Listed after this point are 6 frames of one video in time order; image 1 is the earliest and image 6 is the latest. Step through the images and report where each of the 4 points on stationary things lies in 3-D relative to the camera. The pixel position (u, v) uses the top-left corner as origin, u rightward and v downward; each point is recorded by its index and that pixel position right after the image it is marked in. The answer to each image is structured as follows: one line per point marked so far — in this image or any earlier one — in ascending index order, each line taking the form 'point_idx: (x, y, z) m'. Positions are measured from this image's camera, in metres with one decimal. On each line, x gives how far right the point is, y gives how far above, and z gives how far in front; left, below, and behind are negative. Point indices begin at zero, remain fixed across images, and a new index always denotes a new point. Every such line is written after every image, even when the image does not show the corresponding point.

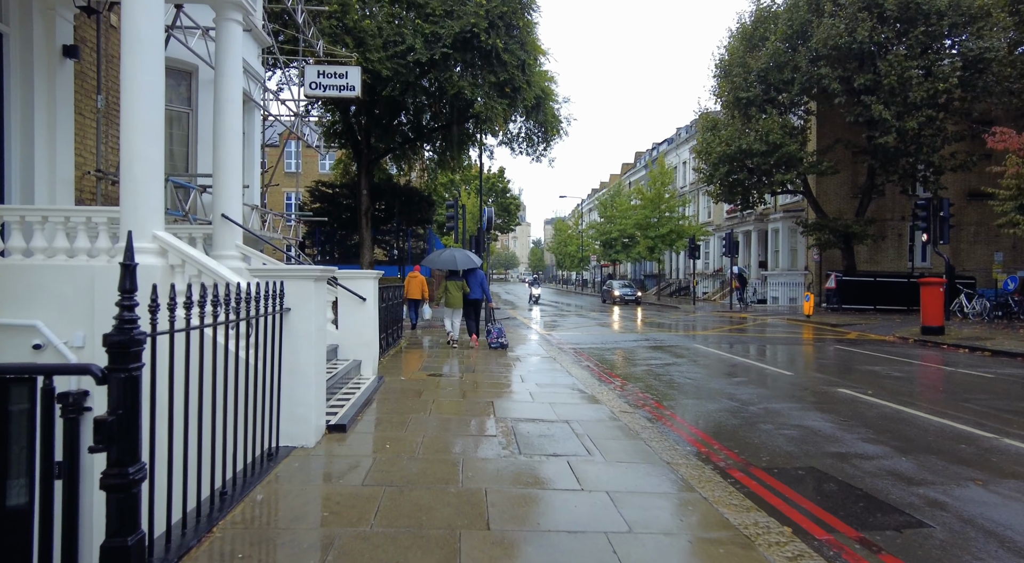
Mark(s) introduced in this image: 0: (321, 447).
0: (-1.5, -1.3, +4.8) m
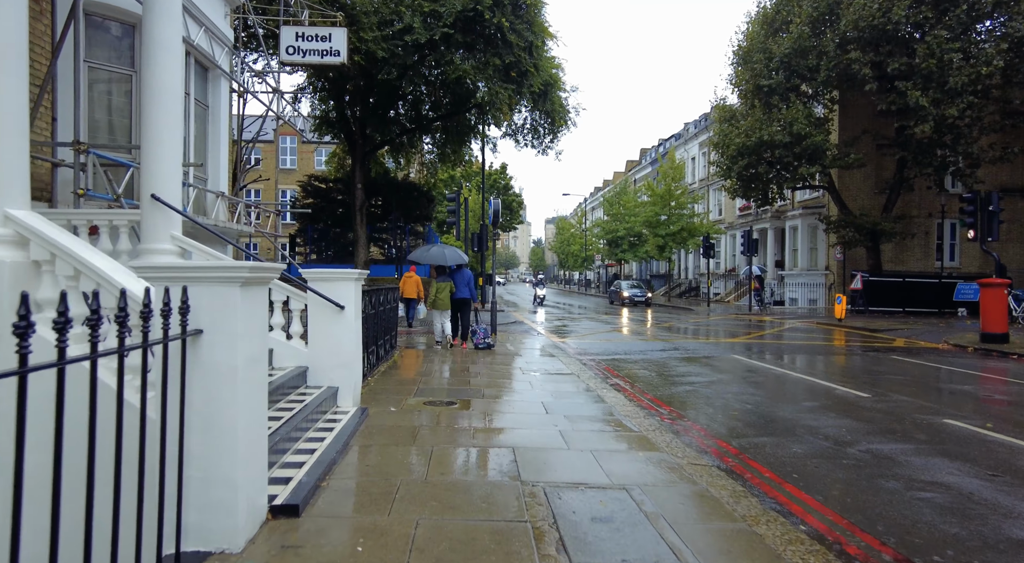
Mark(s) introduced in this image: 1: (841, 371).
0: (-1.3, -1.3, +3.0) m
1: (+6.5, -1.7, +12.3) m
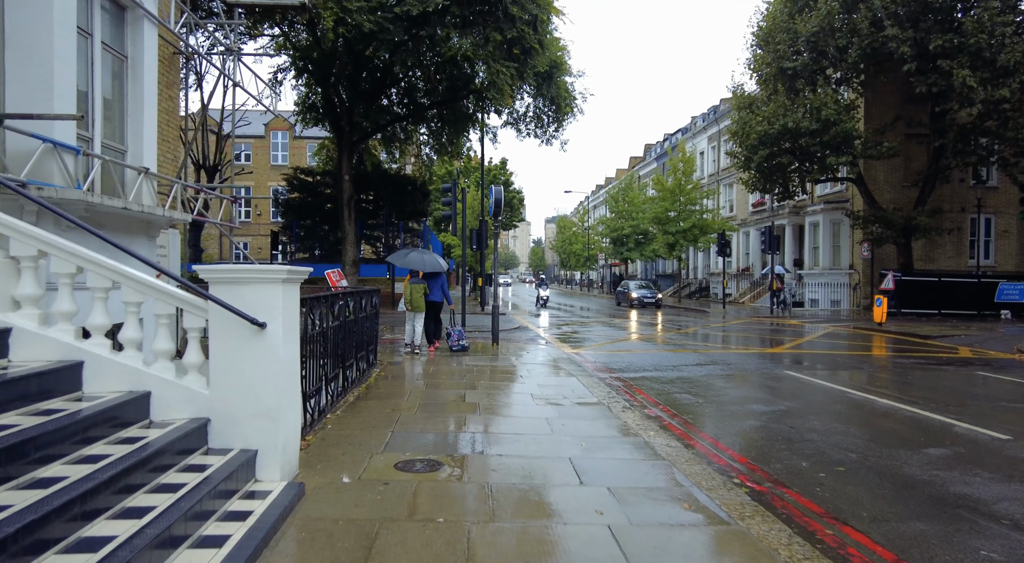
0: (-1.1, -1.3, +0.9) m
1: (+6.6, -1.7, +10.2) m
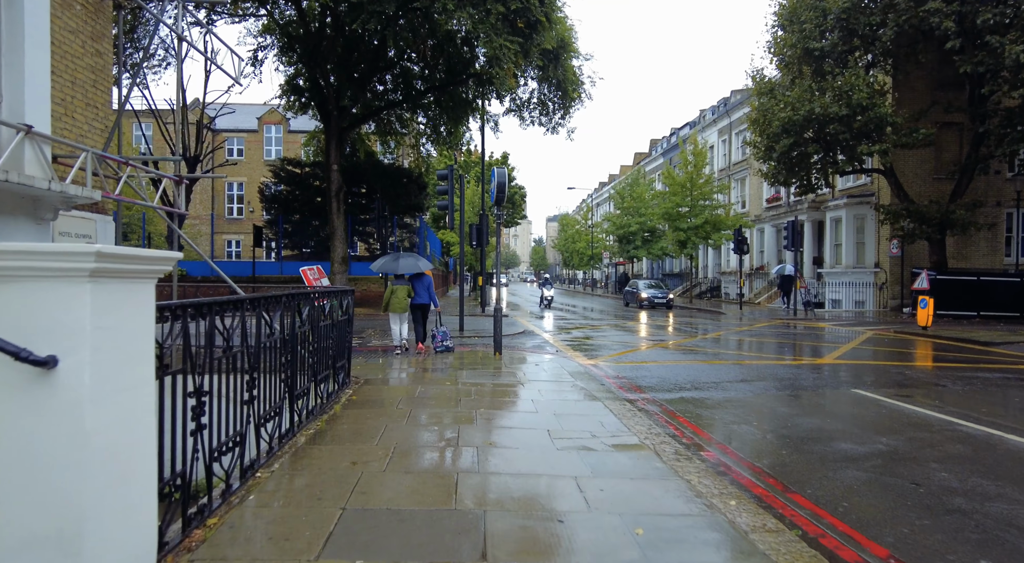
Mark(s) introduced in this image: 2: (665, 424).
0: (-1.1, -1.3, -1.0) m
1: (+6.7, -1.7, +8.3) m
2: (+1.6, -1.5, +6.5) m
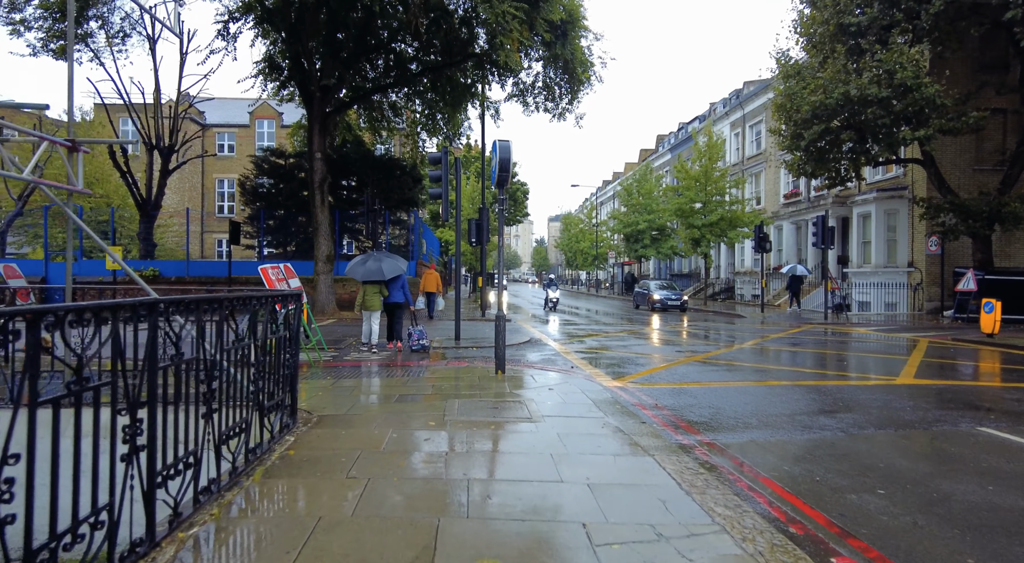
0: (-1.0, -1.3, -3.1) m
1: (+6.8, -1.7, +6.2) m
2: (+1.7, -1.5, +4.3) m
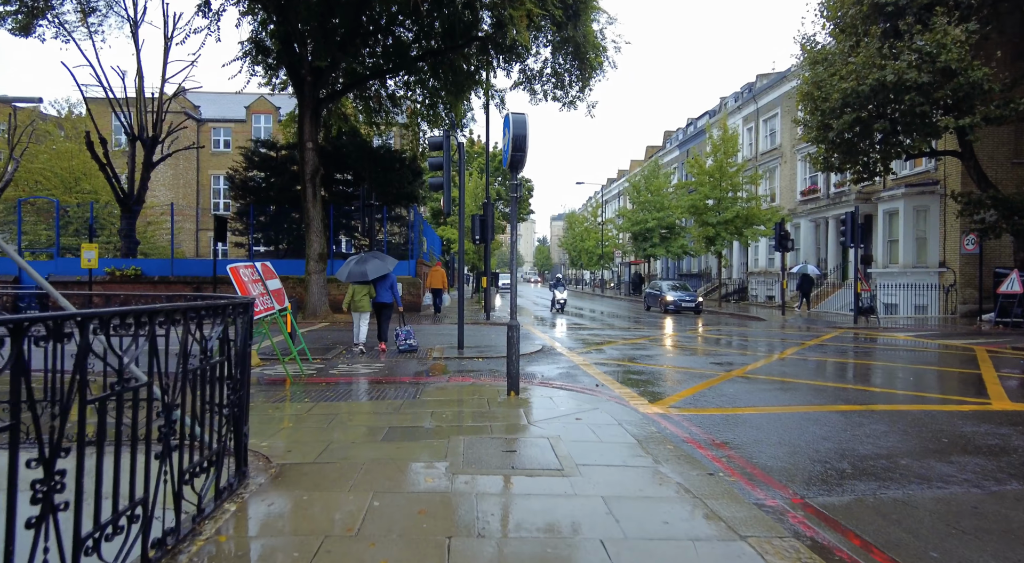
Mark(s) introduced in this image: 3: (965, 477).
0: (-0.8, -1.4, -4.6) m
1: (+7.0, -1.8, +4.6) m
2: (+1.9, -1.5, +2.8) m
3: (+3.6, -1.5, +4.9) m
